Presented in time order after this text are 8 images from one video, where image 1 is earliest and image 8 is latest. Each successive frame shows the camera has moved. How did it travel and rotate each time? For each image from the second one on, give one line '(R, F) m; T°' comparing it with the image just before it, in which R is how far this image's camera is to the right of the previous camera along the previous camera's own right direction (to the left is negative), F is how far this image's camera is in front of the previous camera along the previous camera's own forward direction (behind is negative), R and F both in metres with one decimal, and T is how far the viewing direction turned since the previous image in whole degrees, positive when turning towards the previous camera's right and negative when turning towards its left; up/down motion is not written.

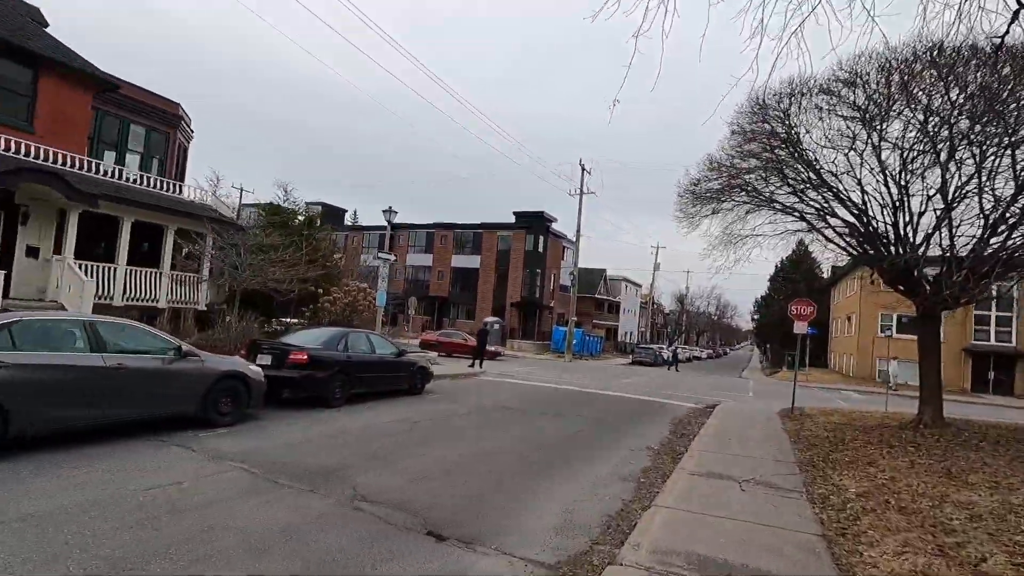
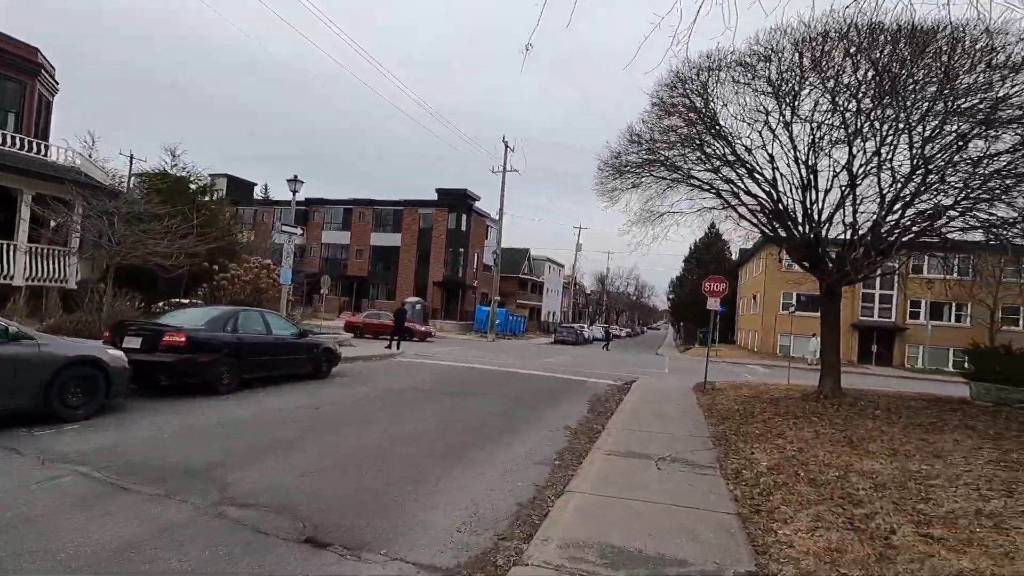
(+0.2, +0.6) m; +8°
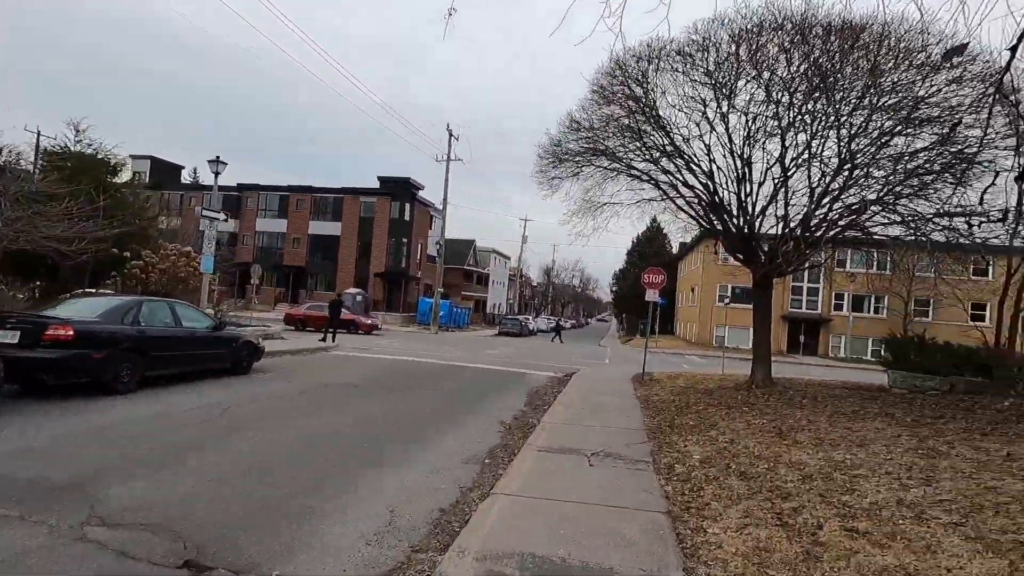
(+0.2, +0.4) m; +6°
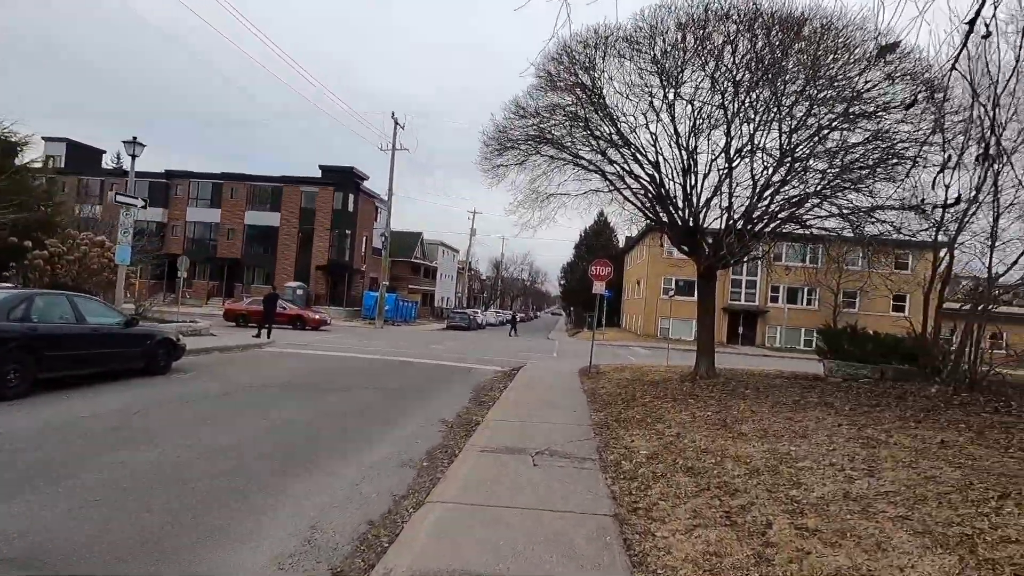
(+0.1, +0.4) m; +5°
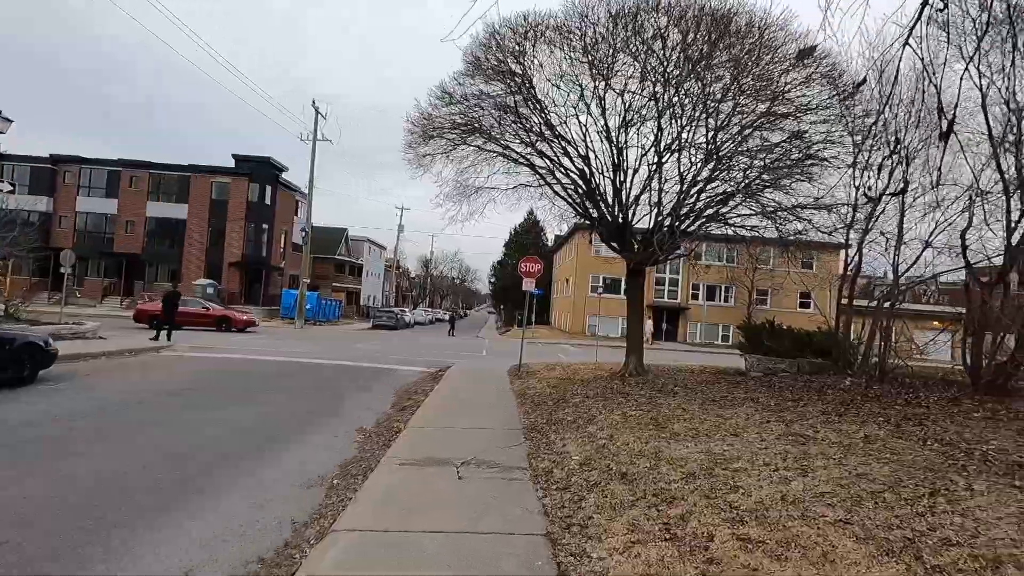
(+0.1, +0.5) m; +7°
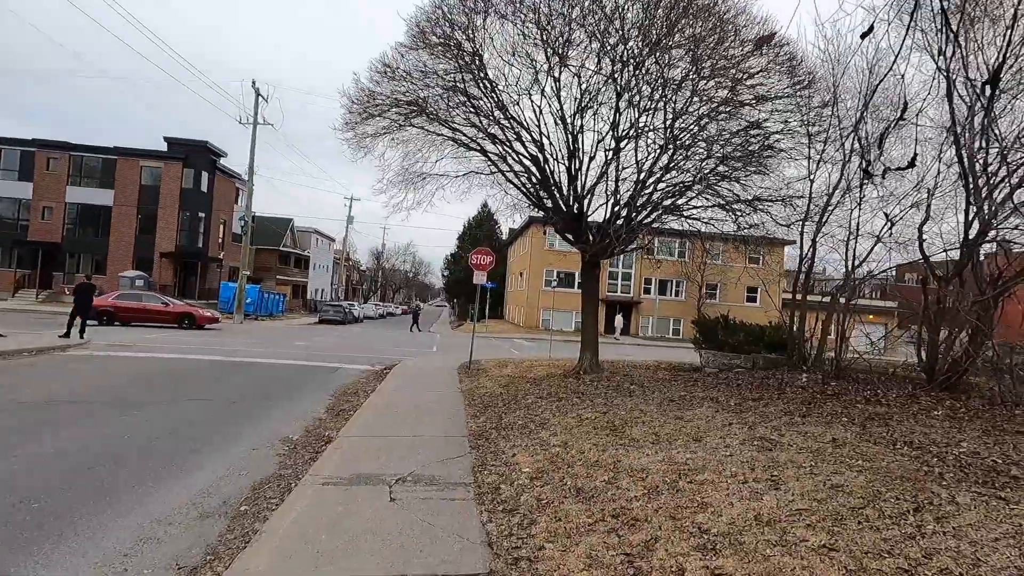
(+0.1, +0.7) m; +5°
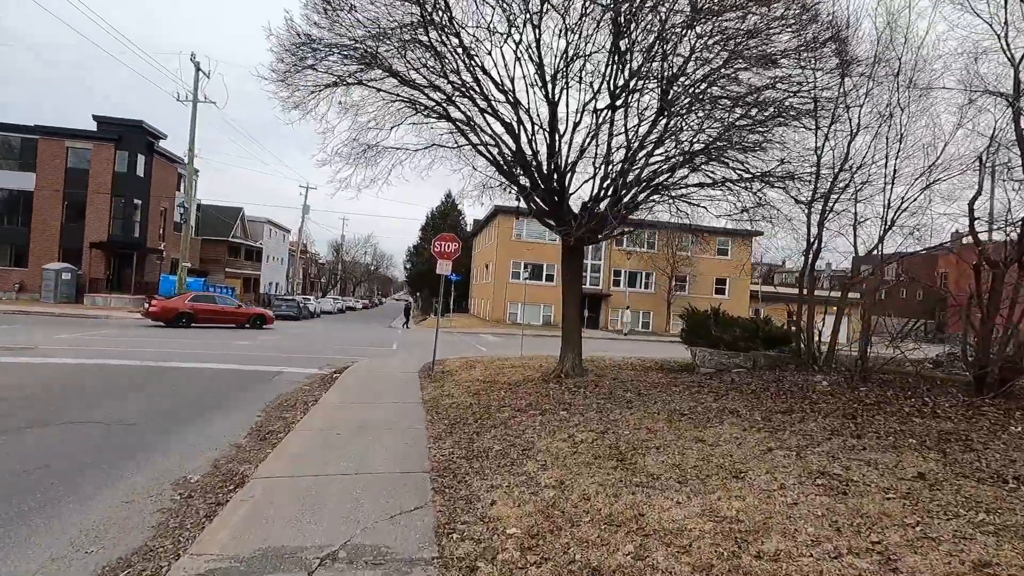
(-0.1, +1.6) m; +4°
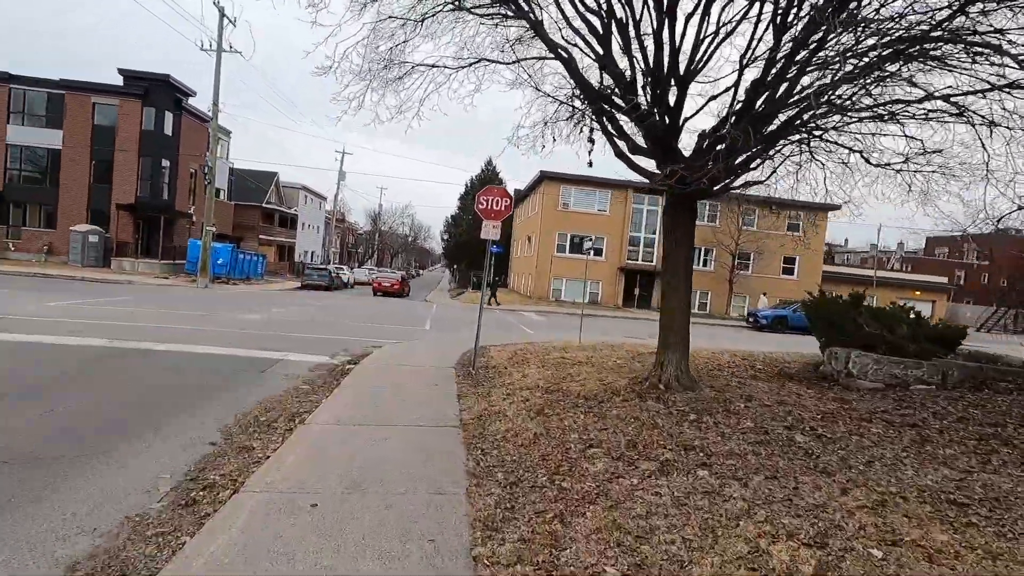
(-0.5, +3.0) m; -4°
